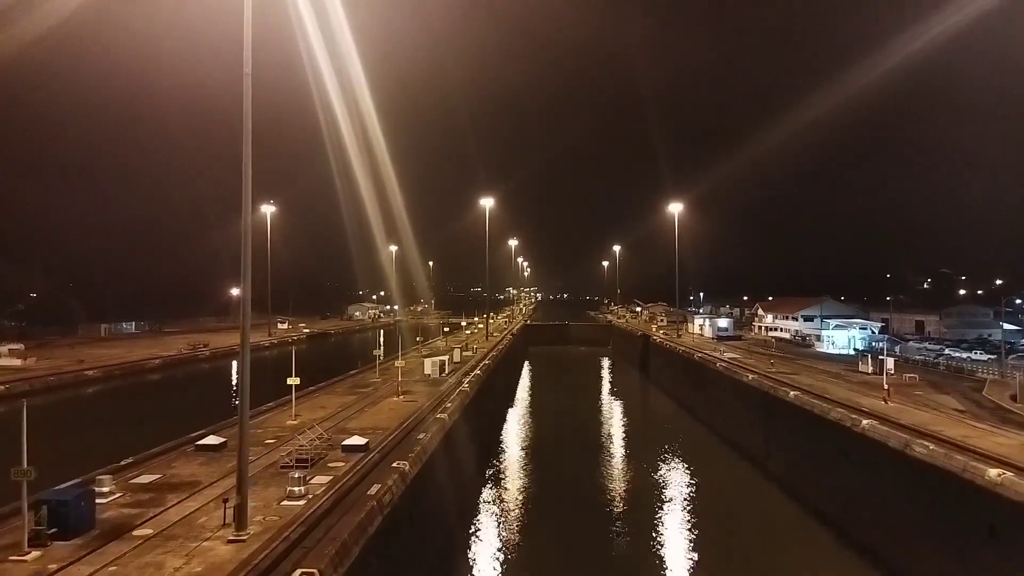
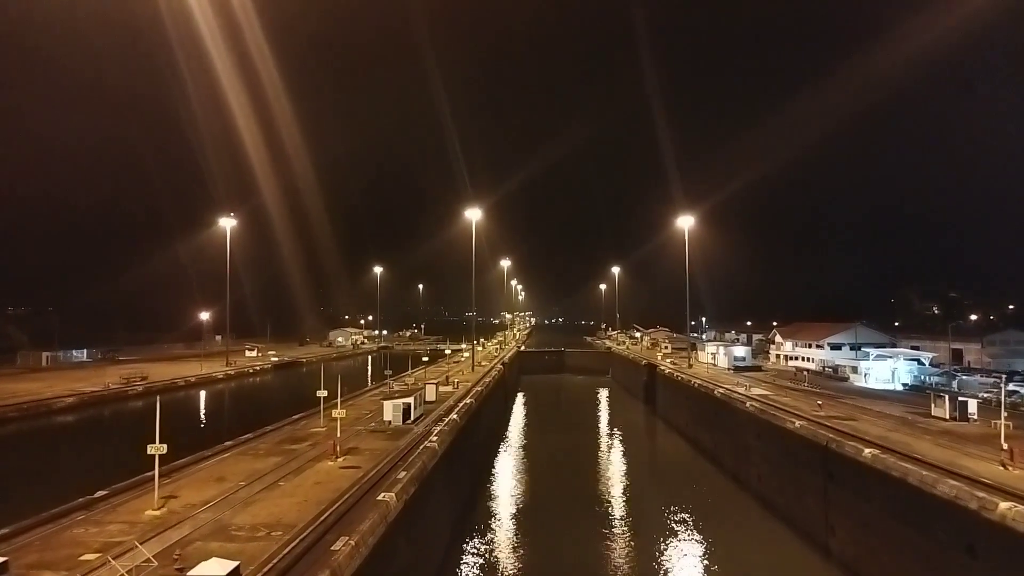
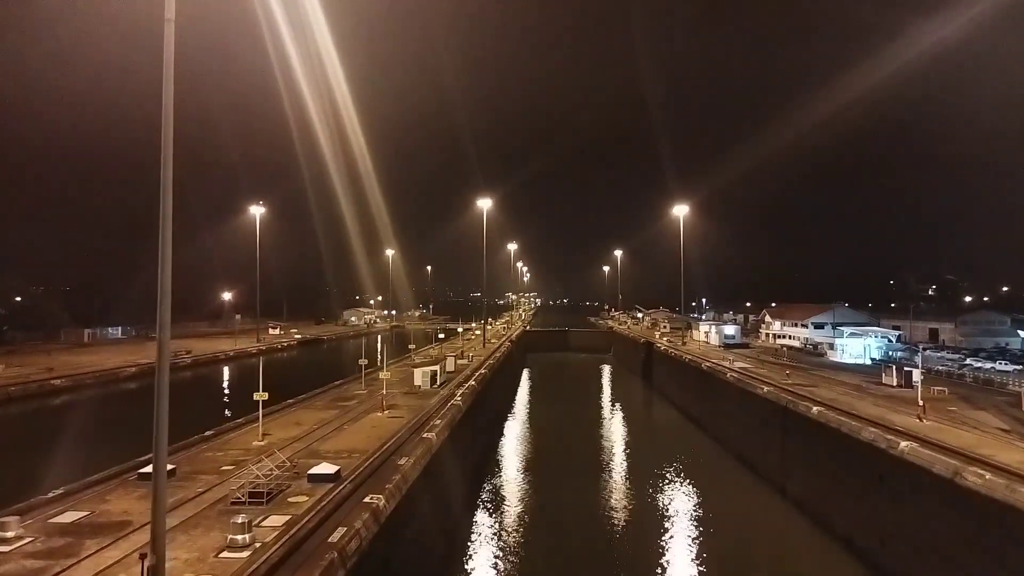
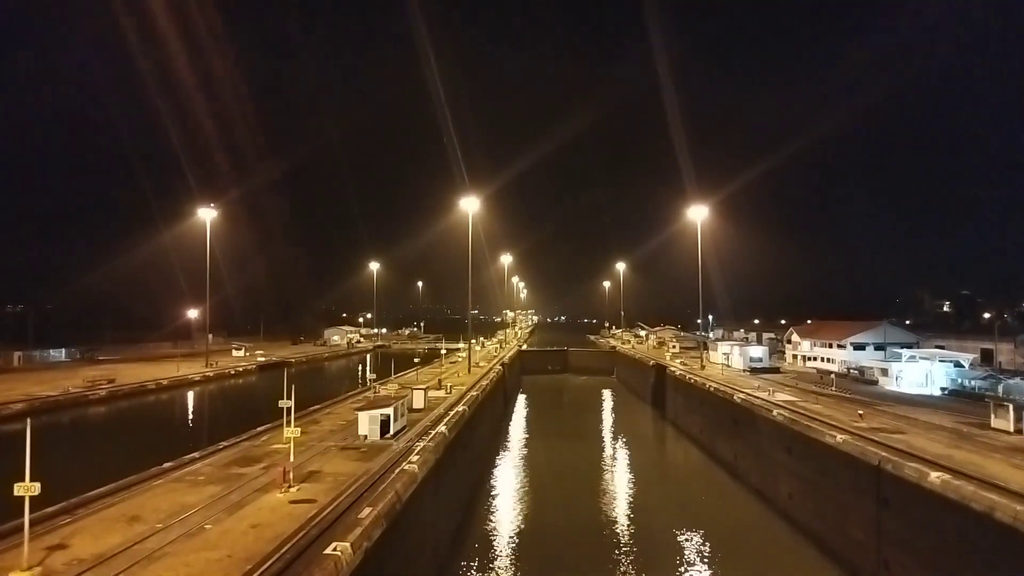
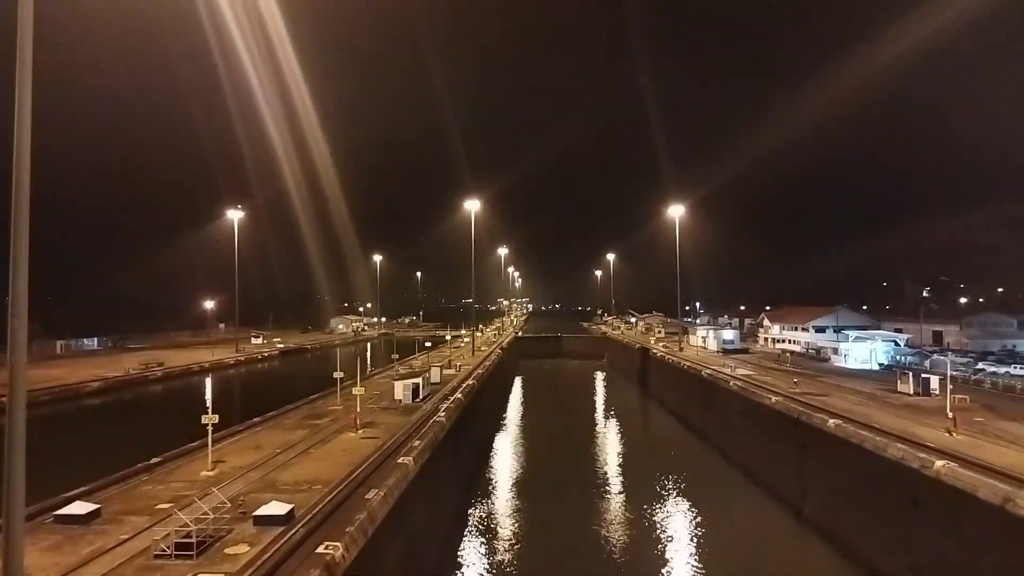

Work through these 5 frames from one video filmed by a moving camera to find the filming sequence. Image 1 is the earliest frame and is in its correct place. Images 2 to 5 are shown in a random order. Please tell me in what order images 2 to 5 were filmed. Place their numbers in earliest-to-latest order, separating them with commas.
3, 5, 2, 4
